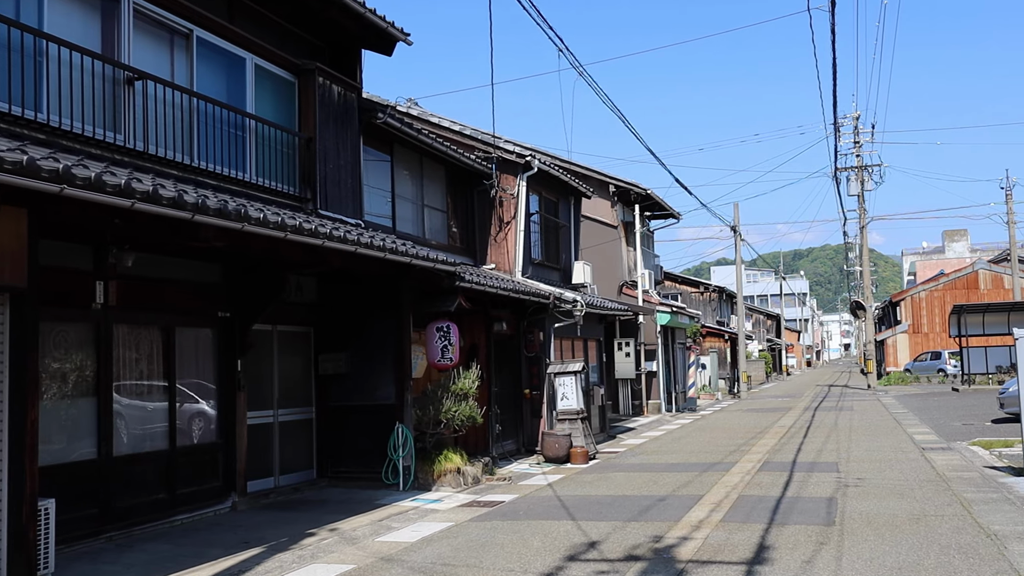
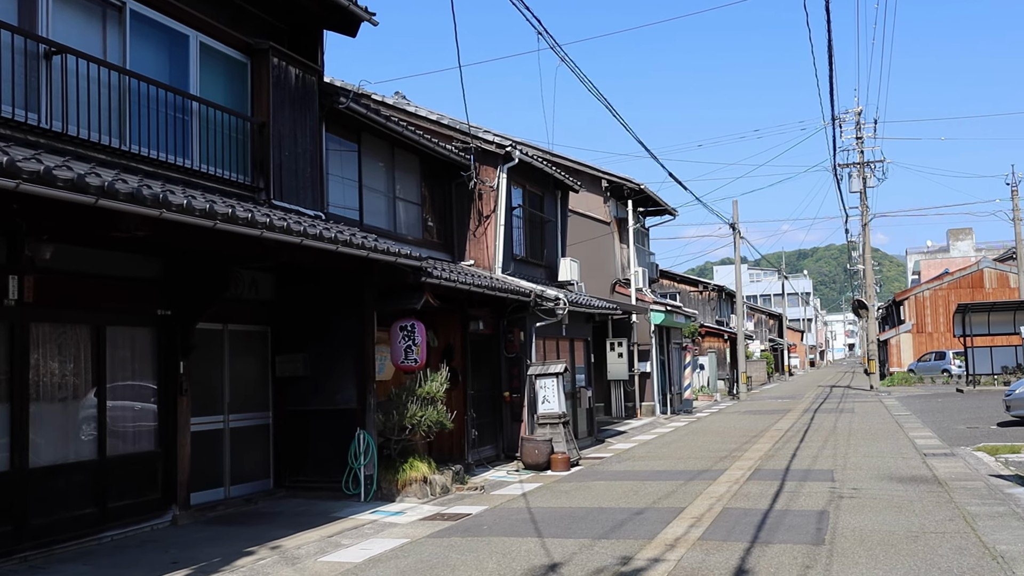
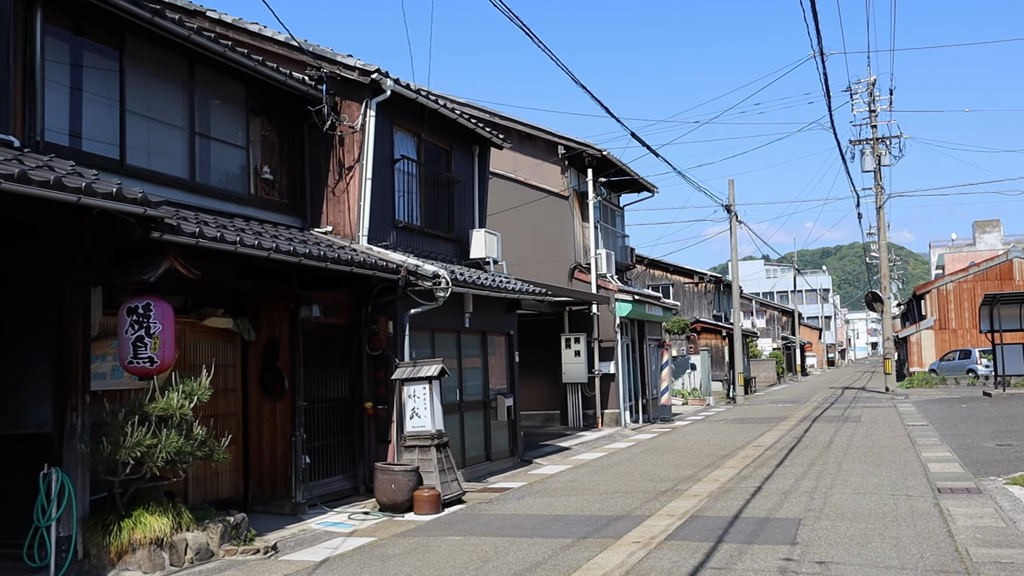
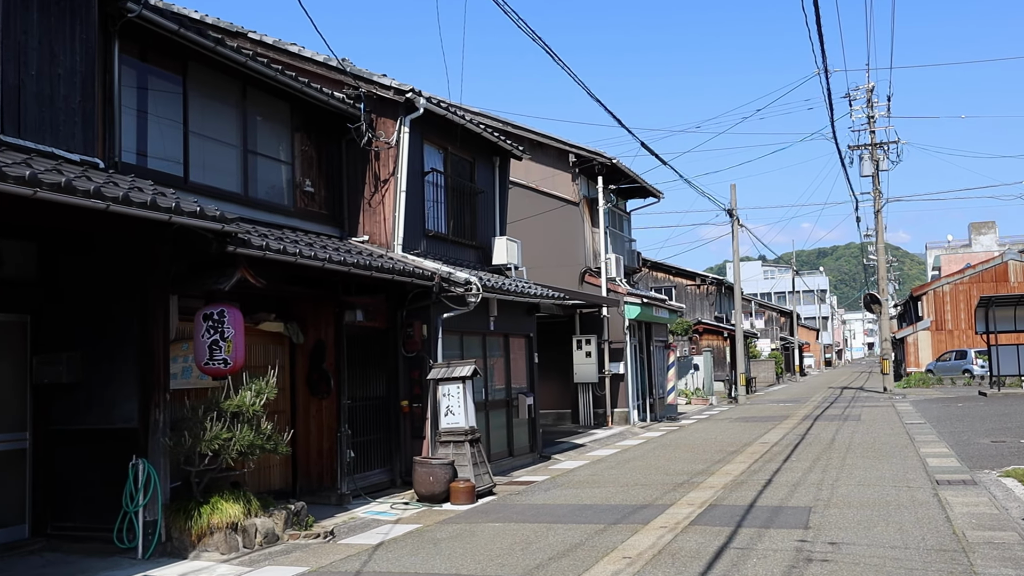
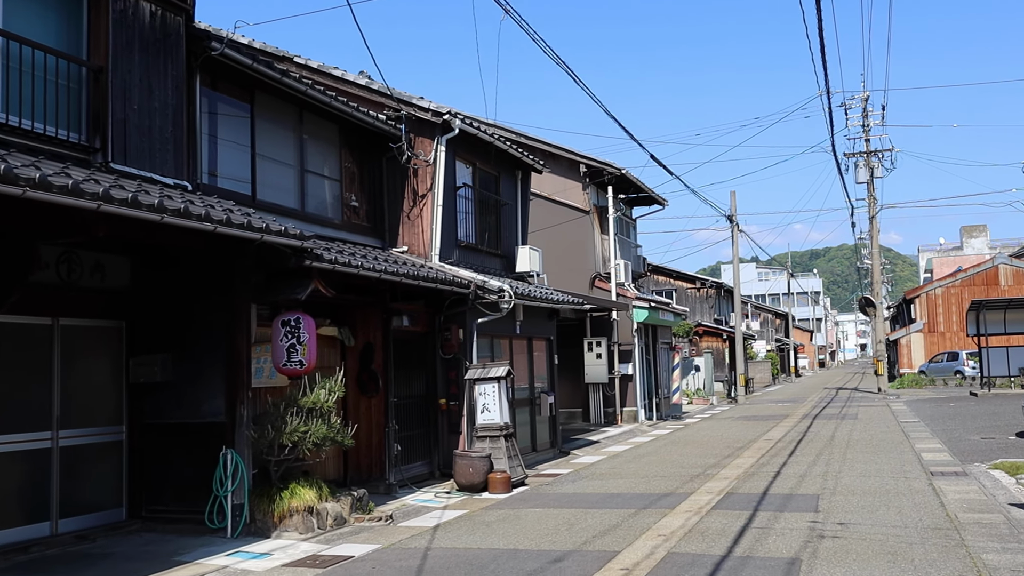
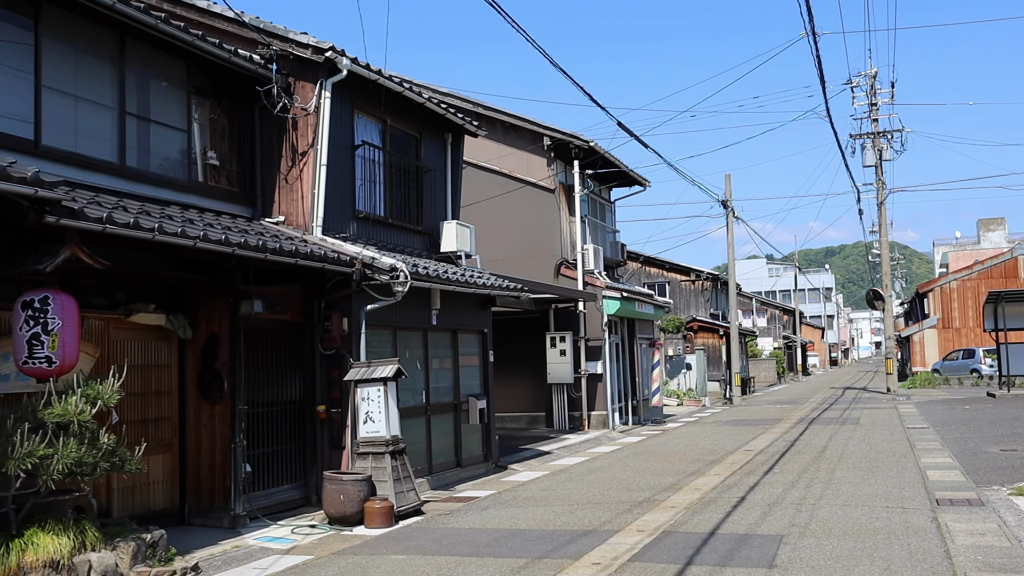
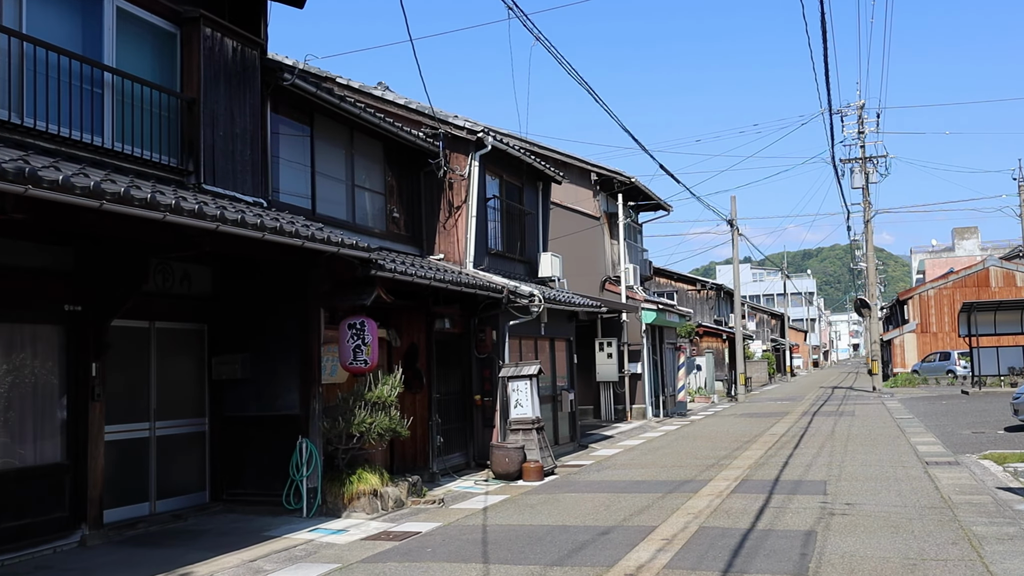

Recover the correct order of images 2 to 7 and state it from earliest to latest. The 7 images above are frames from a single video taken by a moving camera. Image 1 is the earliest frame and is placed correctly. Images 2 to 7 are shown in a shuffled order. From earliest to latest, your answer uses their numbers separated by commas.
2, 7, 5, 4, 3, 6
